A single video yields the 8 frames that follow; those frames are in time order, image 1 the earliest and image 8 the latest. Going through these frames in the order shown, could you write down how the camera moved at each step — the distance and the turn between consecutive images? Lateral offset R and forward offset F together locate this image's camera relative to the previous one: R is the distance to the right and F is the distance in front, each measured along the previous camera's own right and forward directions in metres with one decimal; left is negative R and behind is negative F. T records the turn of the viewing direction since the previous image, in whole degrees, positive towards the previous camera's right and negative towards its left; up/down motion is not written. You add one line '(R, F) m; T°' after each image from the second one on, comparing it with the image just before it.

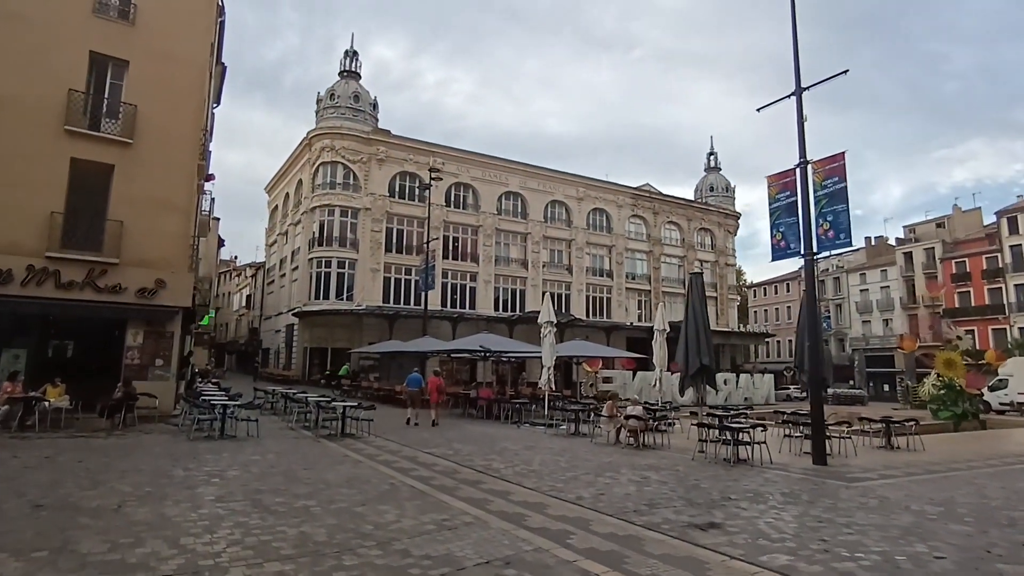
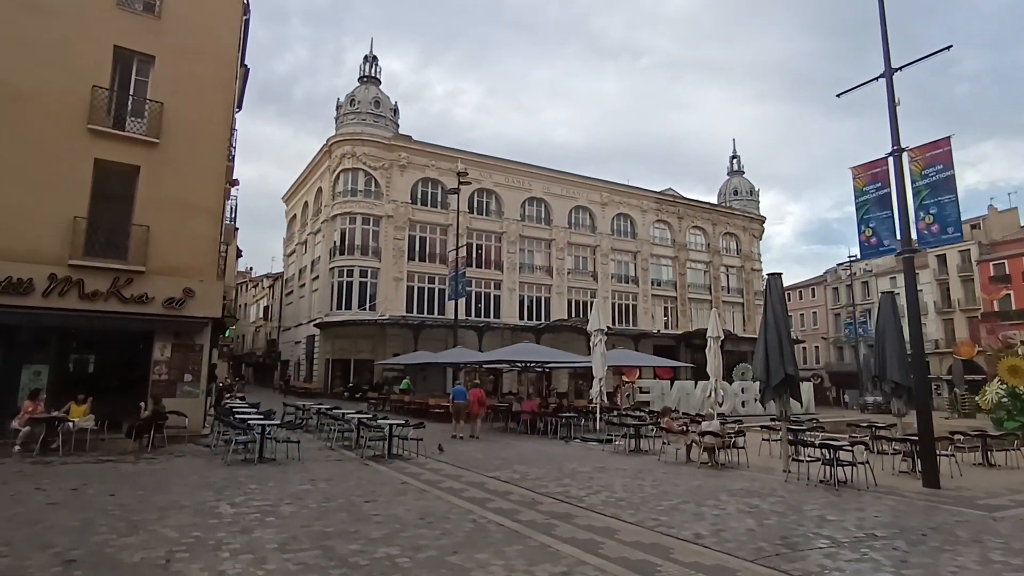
(-1.1, +1.2) m; -1°
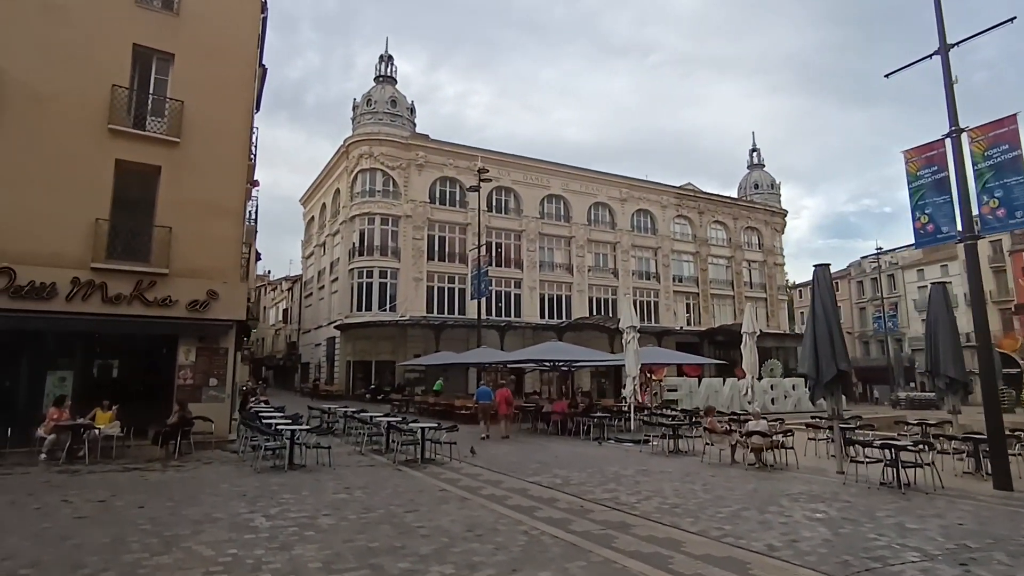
(-0.4, +0.5) m; -1°
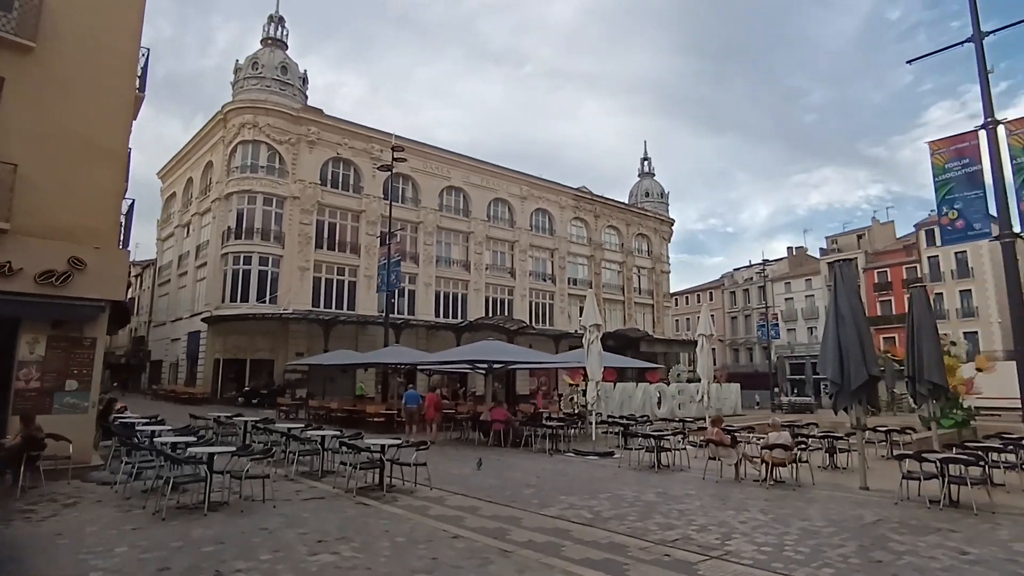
(-2.0, +2.8) m; +12°
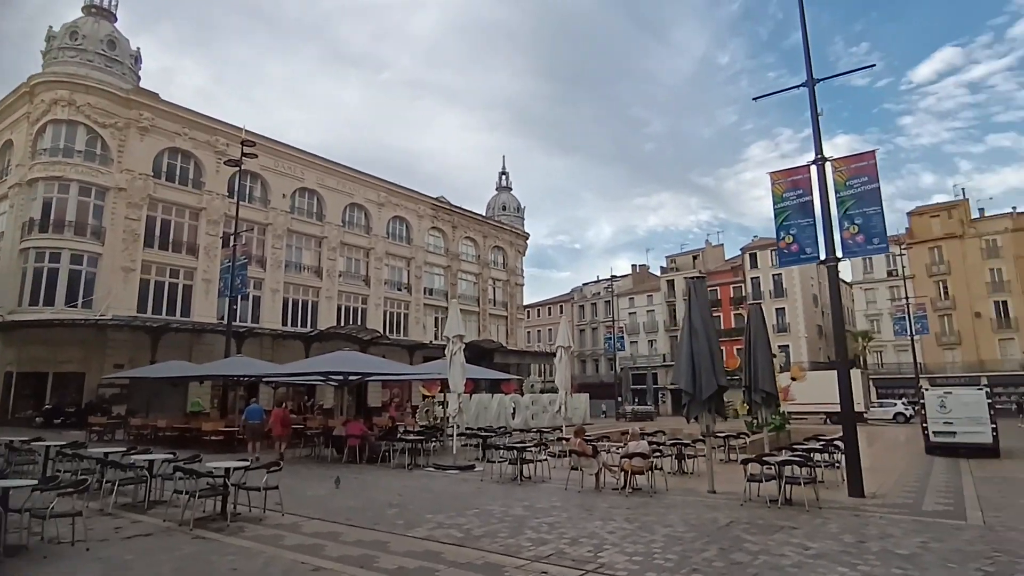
(-0.2, +0.4) m; +13°
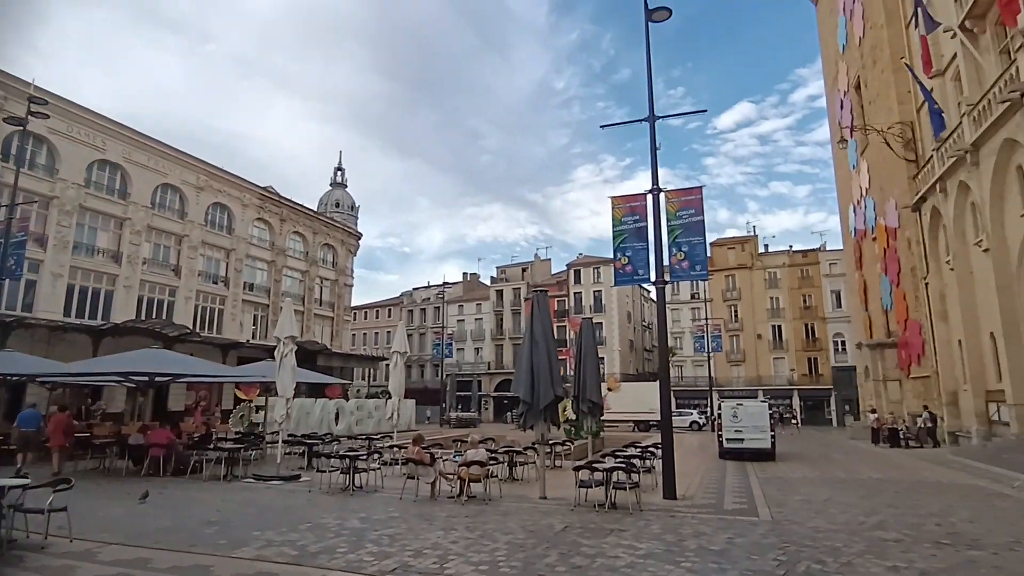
(-0.4, +0.2) m; +15°
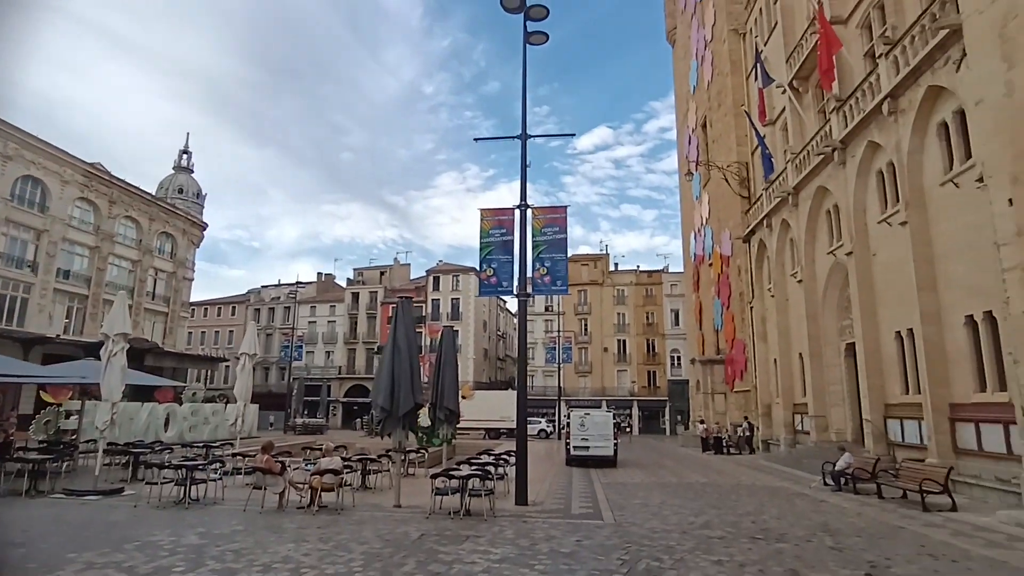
(-0.2, -0.1) m; +13°
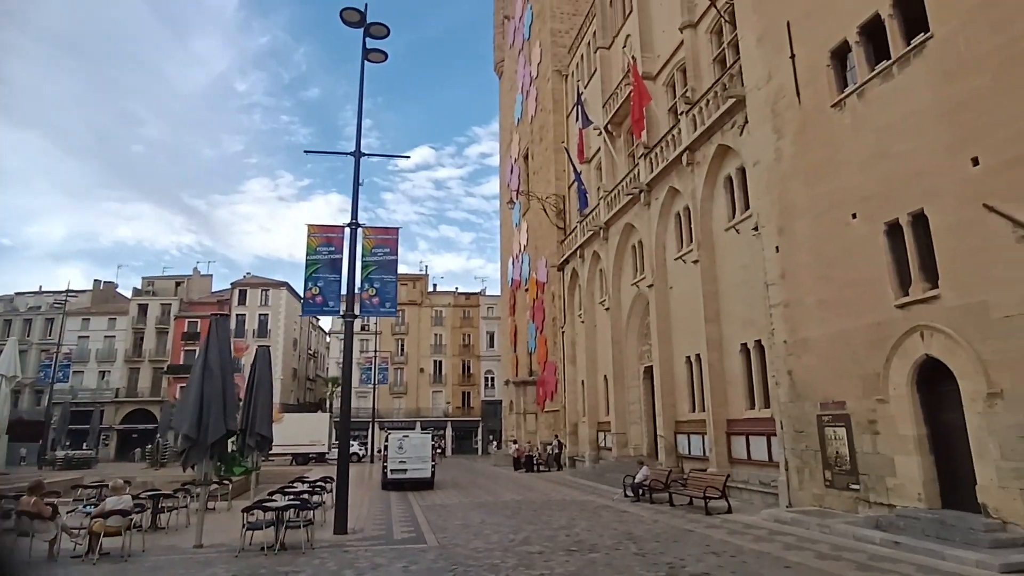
(-0.3, 0.0) m; +16°
